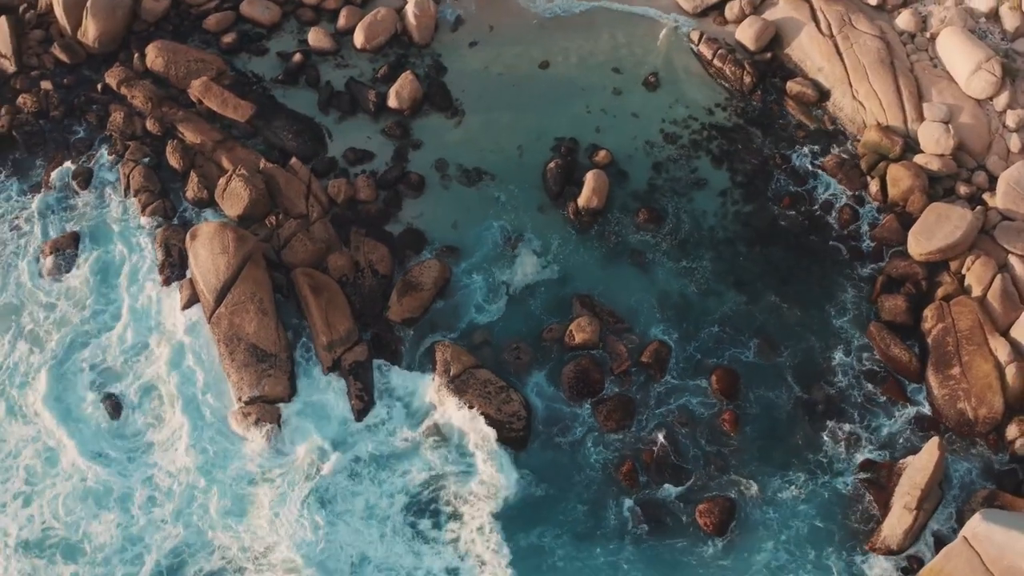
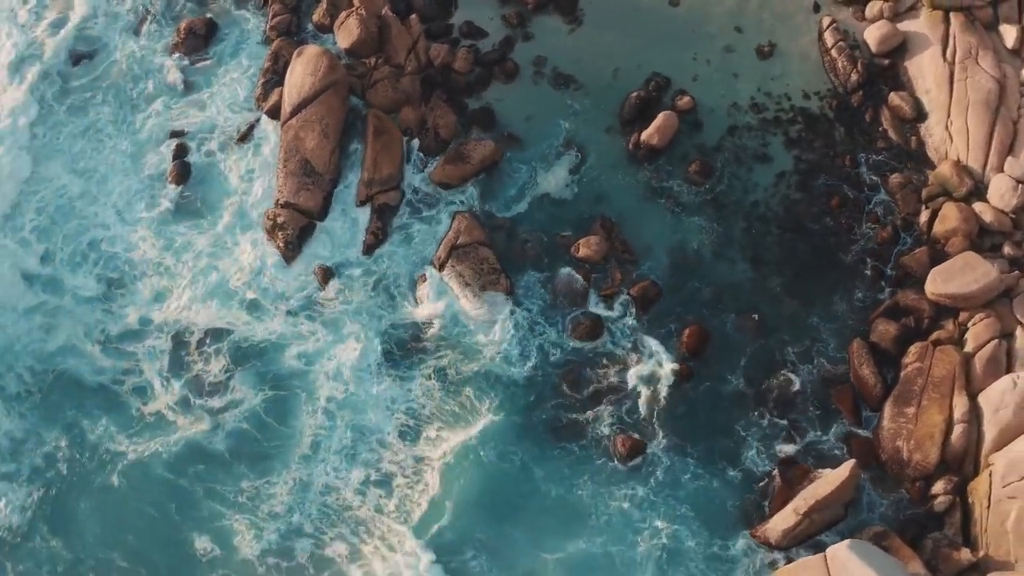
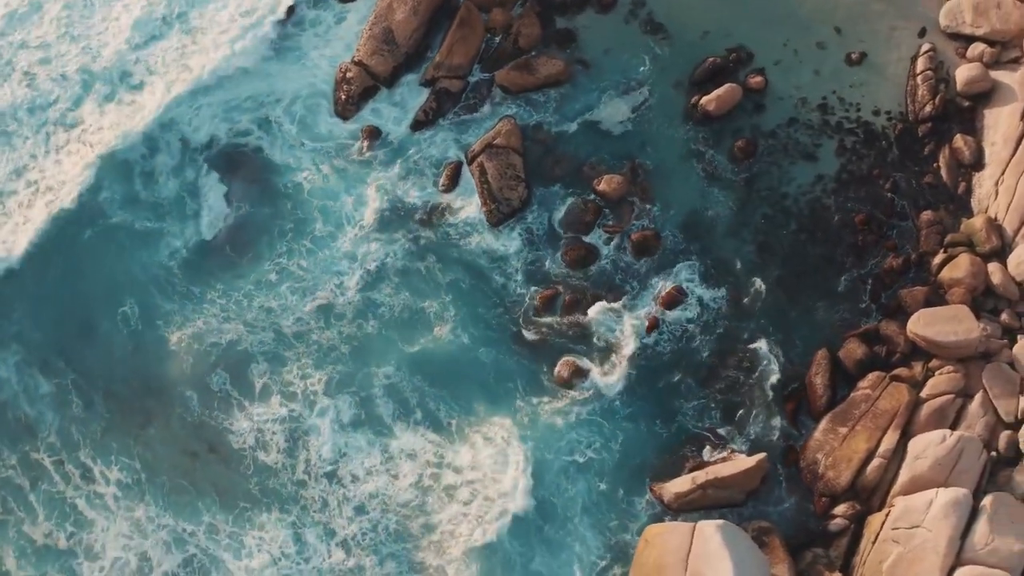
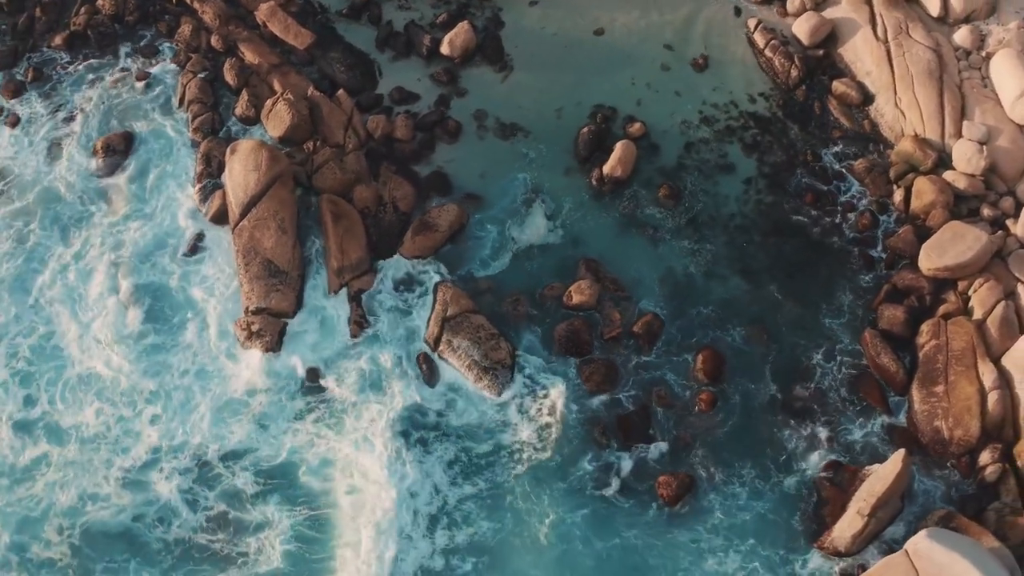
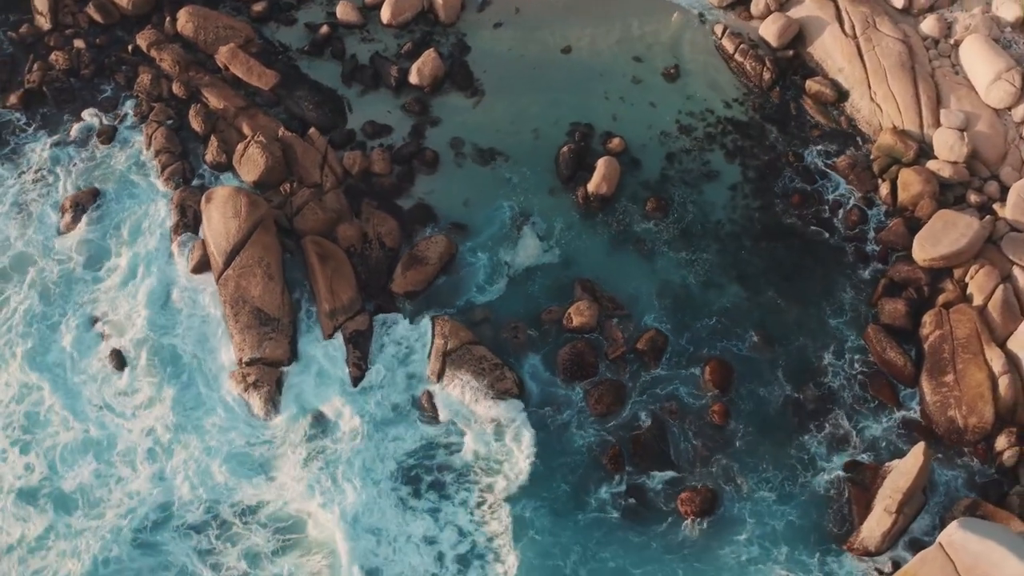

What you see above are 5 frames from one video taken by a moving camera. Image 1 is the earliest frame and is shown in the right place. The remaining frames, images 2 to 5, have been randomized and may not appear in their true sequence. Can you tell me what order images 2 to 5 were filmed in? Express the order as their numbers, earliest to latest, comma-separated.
5, 4, 2, 3
